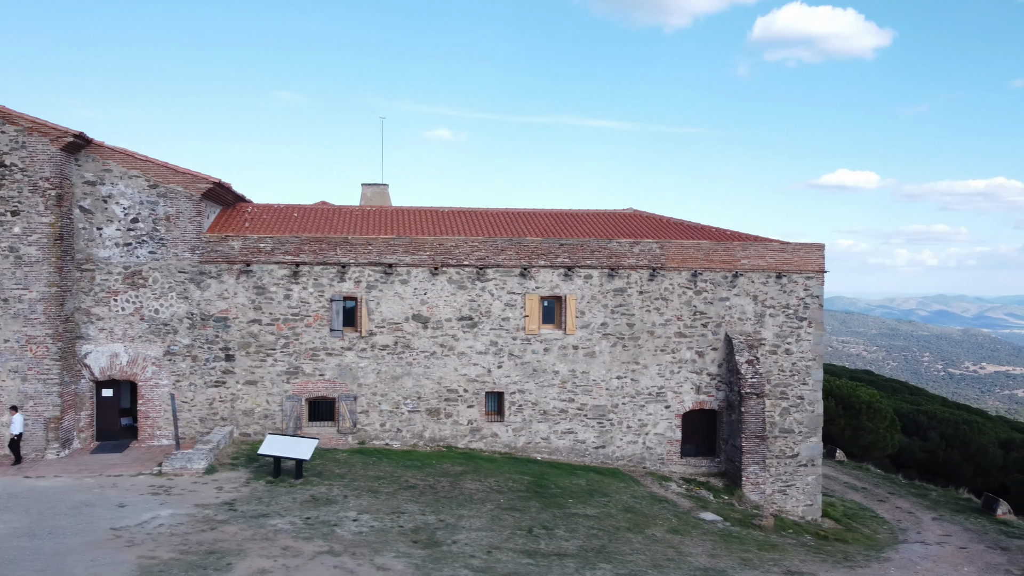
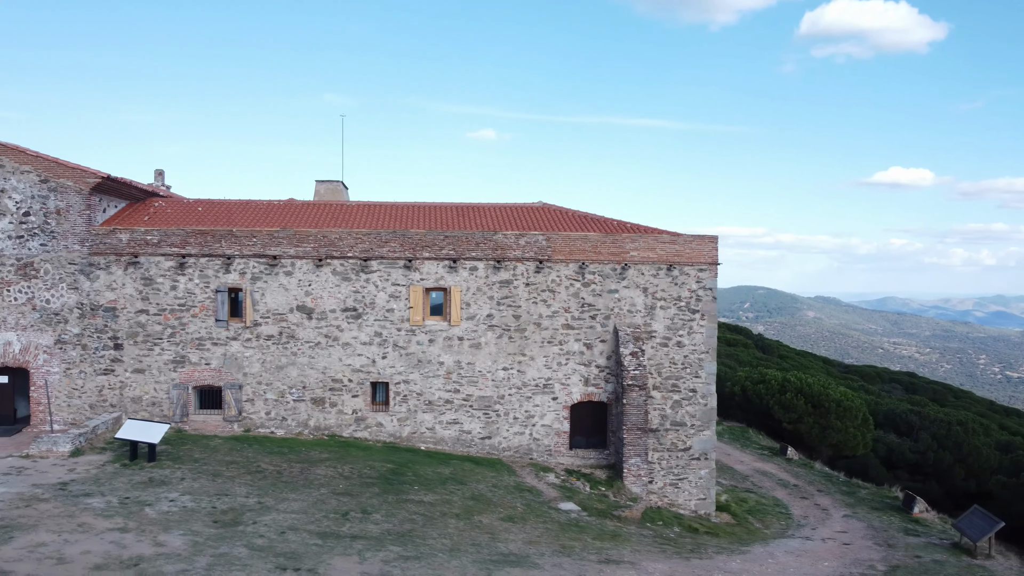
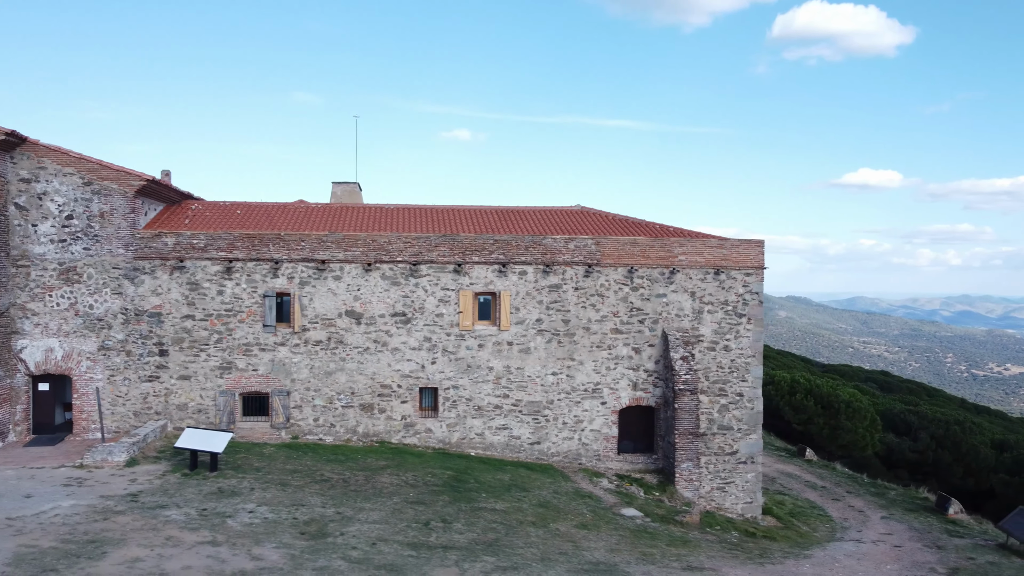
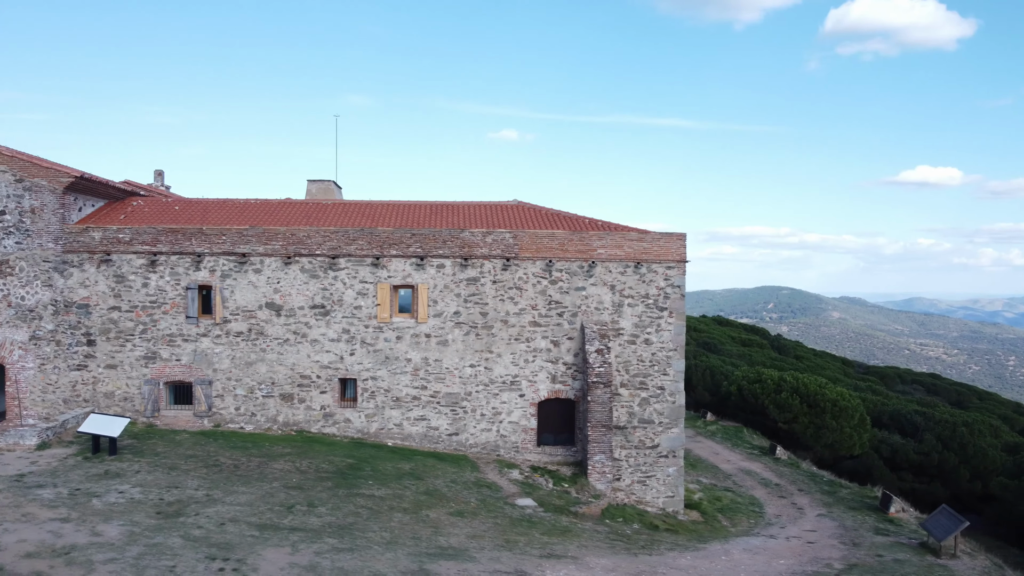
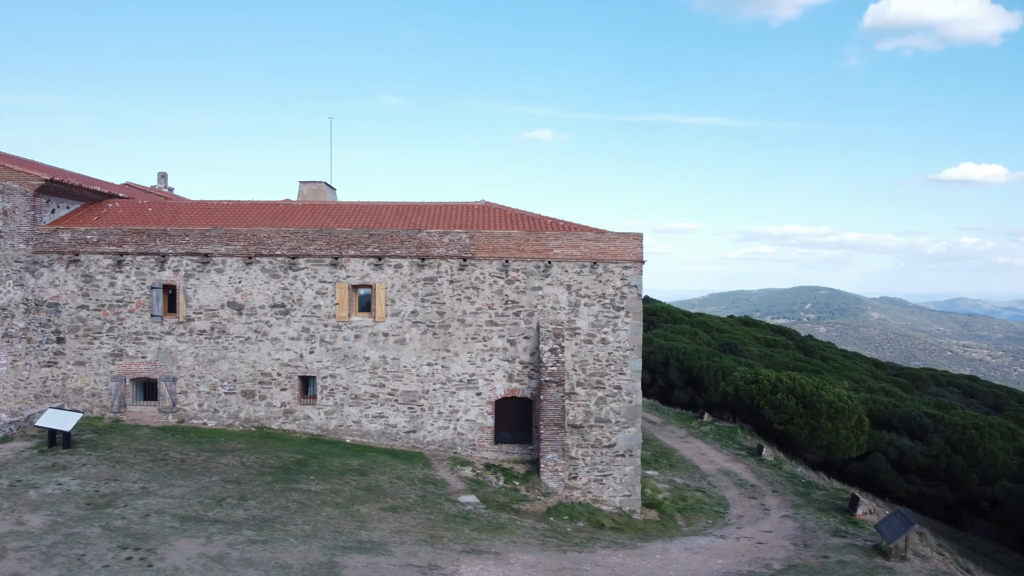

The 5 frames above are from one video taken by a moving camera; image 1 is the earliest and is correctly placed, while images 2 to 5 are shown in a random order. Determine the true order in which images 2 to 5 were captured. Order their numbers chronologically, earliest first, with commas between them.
3, 2, 4, 5
